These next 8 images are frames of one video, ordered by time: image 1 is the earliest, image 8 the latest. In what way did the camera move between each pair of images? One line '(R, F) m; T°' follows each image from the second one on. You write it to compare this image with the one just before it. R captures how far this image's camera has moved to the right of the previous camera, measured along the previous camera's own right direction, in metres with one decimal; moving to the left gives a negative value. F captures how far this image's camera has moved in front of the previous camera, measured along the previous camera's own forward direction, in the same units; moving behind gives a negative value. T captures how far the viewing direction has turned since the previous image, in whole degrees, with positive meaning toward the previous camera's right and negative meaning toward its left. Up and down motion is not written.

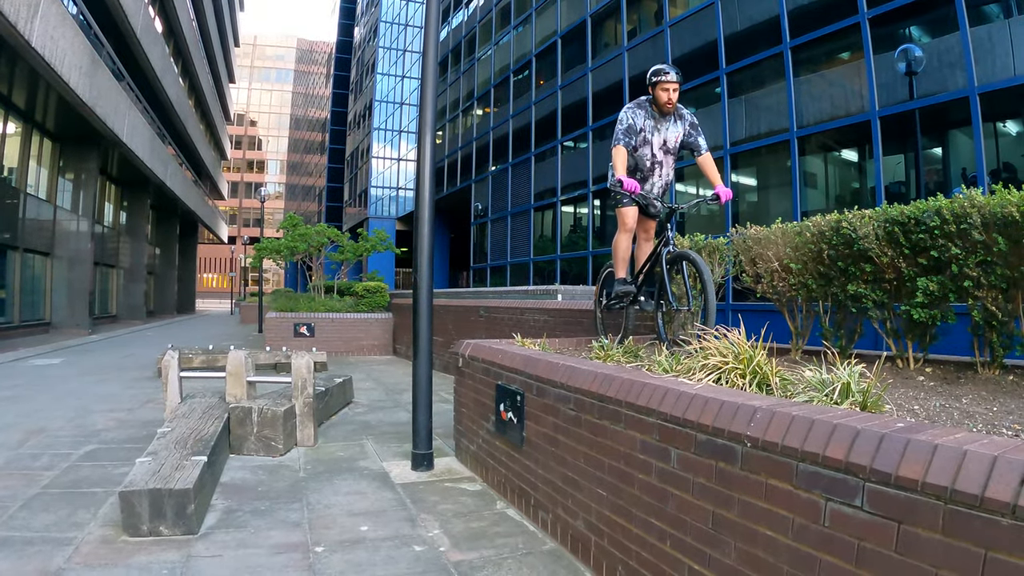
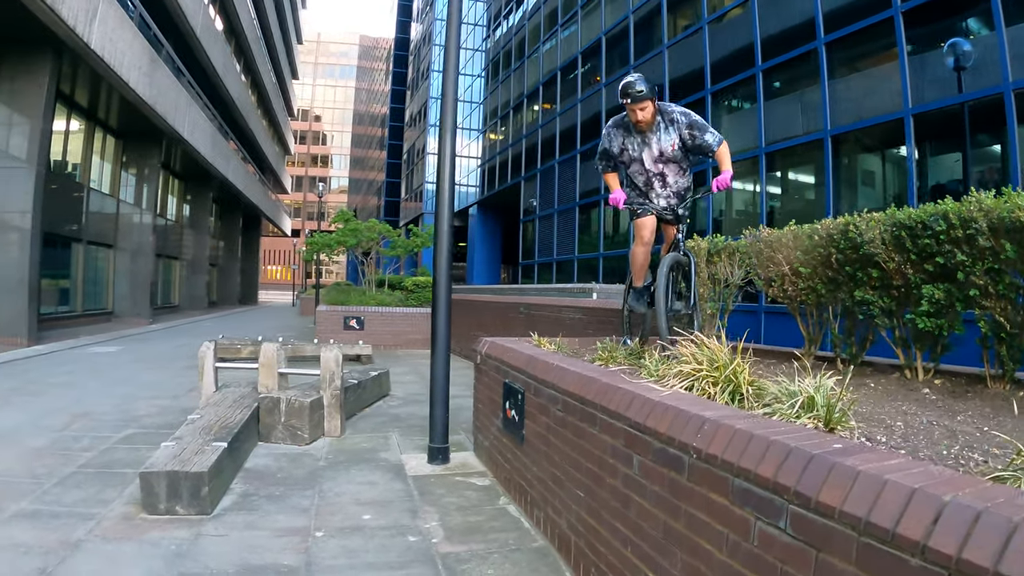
(+0.3, 0.0) m; -5°
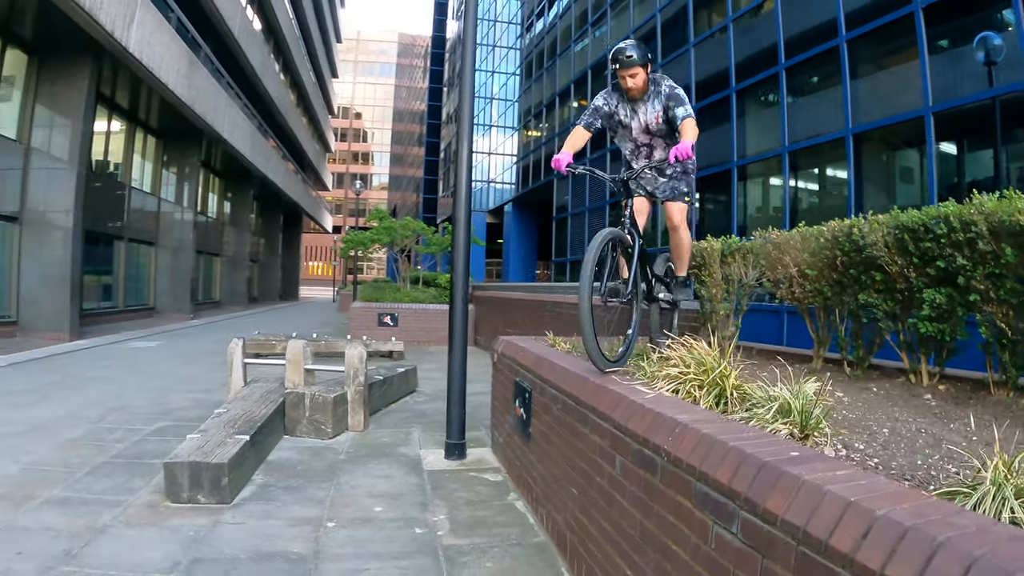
(+0.2, -0.1) m; -3°
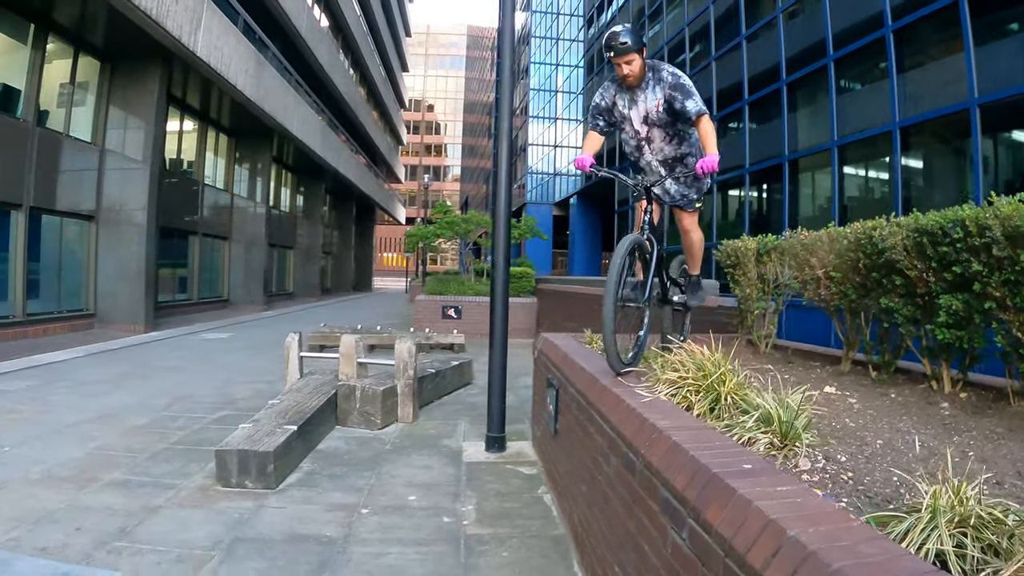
(+0.3, -0.1) m; -6°
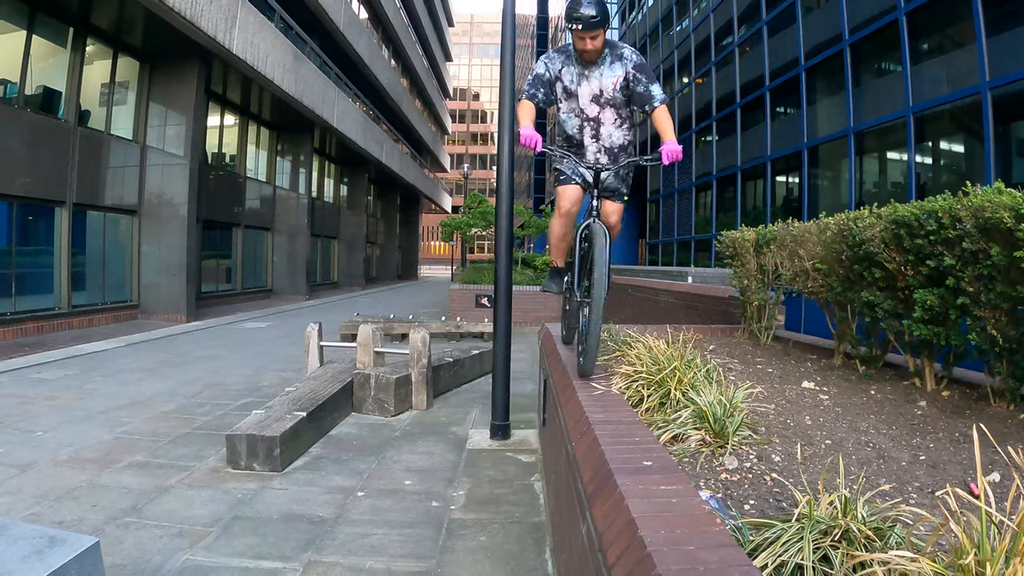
(+0.4, -0.1) m; -4°
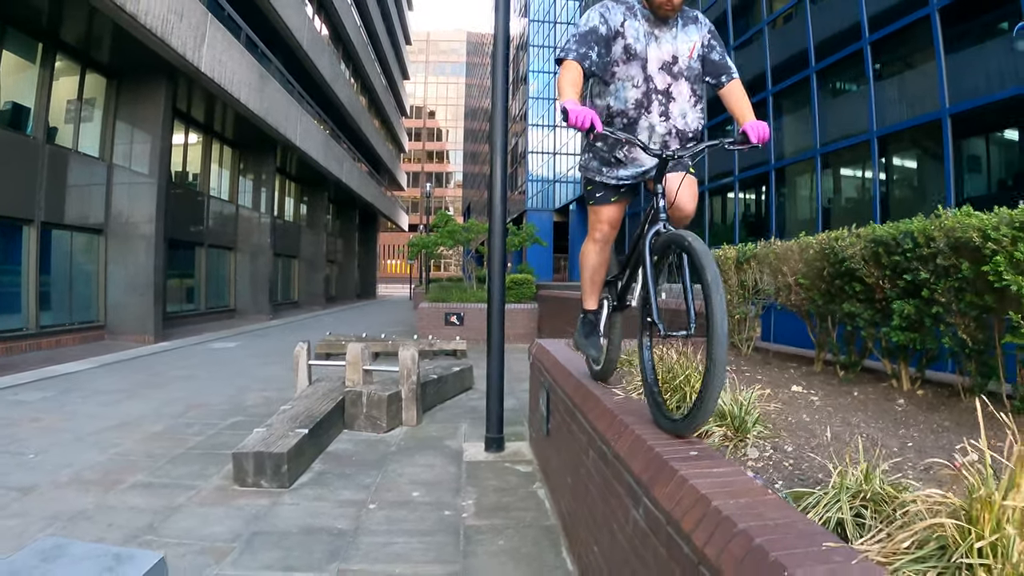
(-0.3, -0.2) m; +4°
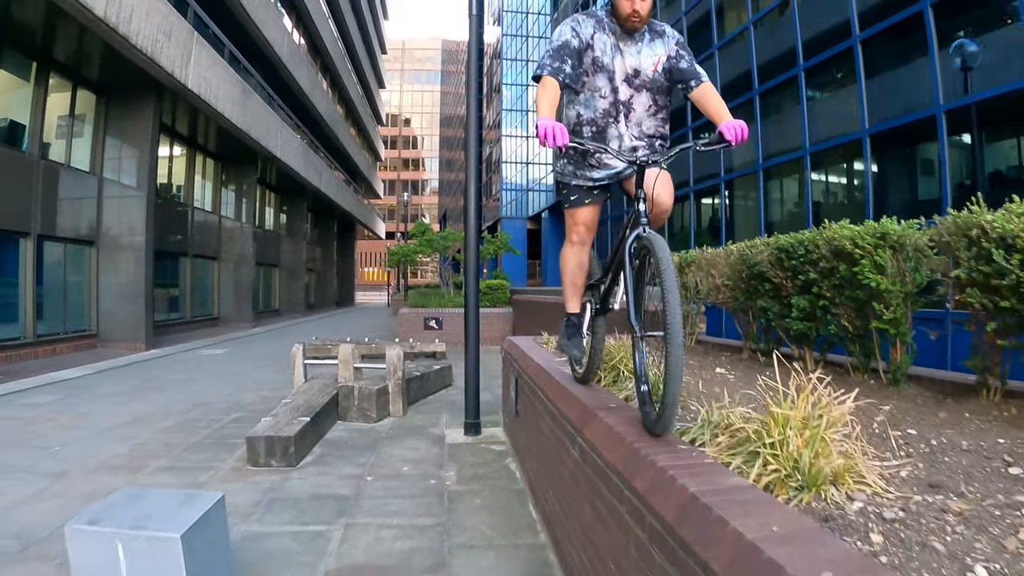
(0.0, -0.8) m; +2°
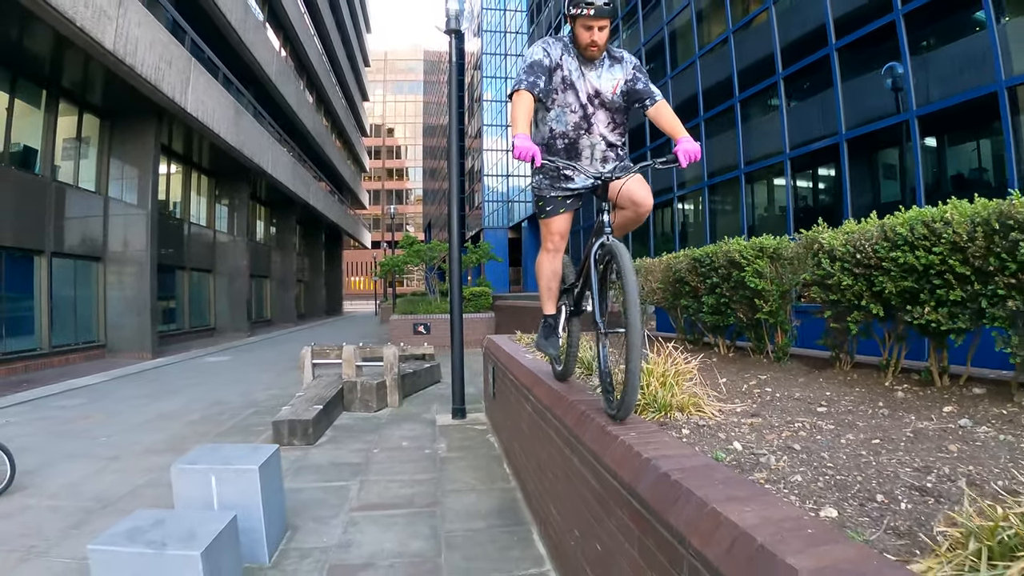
(+0.1, -1.2) m; +1°
